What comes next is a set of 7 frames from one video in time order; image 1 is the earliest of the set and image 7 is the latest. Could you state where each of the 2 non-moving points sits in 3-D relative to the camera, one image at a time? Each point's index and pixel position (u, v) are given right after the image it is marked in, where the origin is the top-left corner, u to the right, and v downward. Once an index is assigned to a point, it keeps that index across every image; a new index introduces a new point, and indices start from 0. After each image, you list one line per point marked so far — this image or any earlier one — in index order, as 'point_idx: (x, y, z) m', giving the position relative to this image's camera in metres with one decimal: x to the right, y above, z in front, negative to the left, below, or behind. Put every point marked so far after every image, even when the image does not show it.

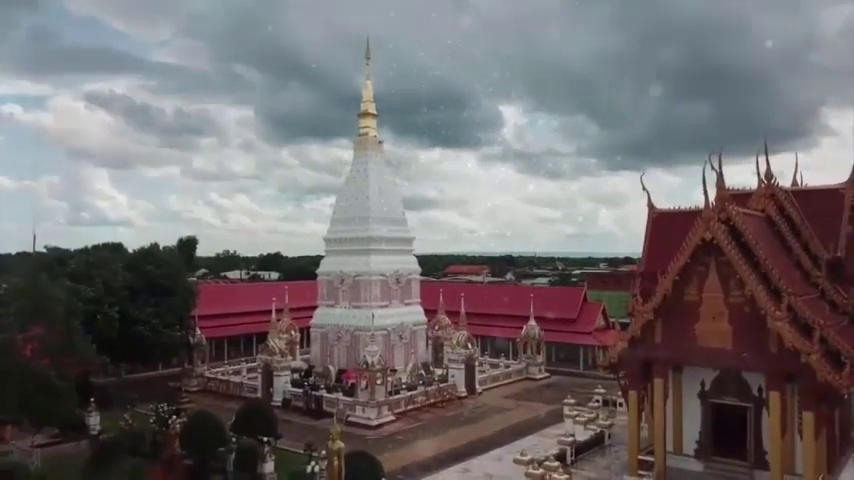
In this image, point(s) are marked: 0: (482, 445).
0: (+1.4, -5.4, +17.9) m
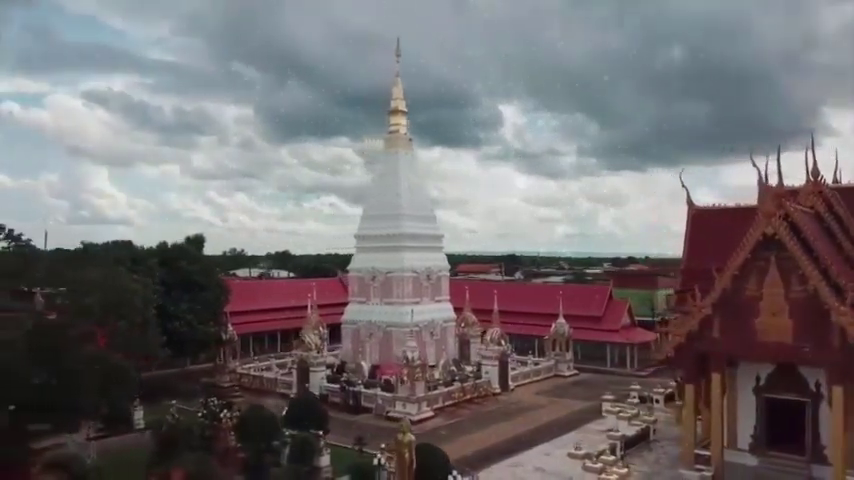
0: (+2.6, -5.3, +18.0) m
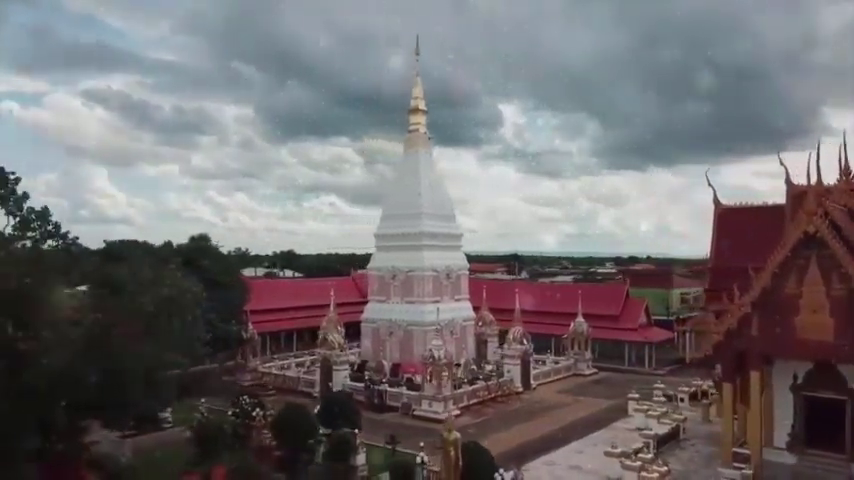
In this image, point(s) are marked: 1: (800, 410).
0: (+3.4, -5.3, +18.0) m
1: (+7.6, -3.5, +13.9) m
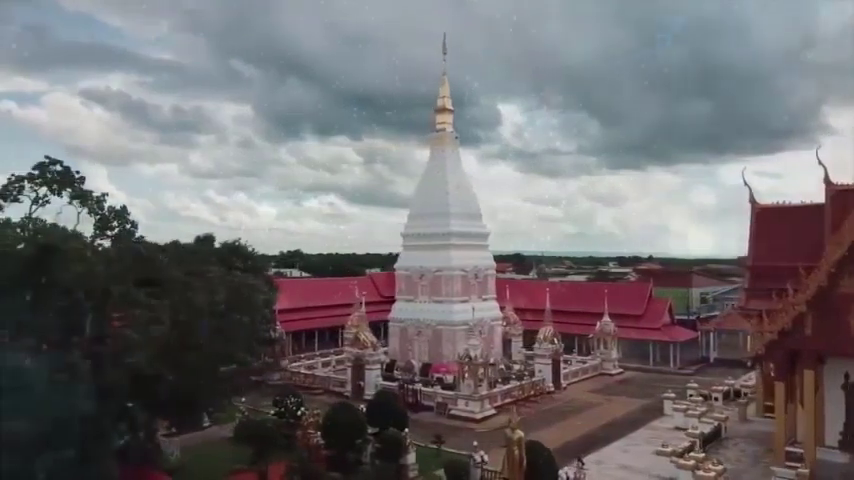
0: (+4.5, -5.2, +18.0) m
1: (+8.7, -3.5, +13.9) m
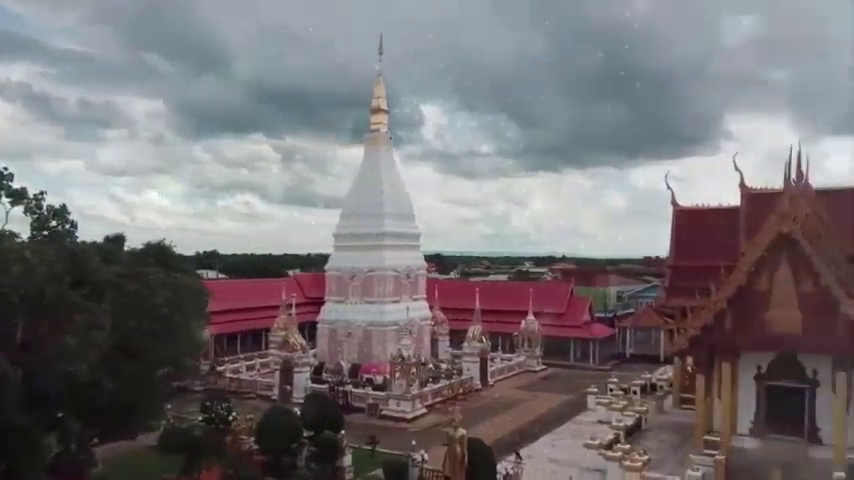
0: (+2.7, -5.3, +18.4) m
1: (+7.4, -3.5, +14.9) m
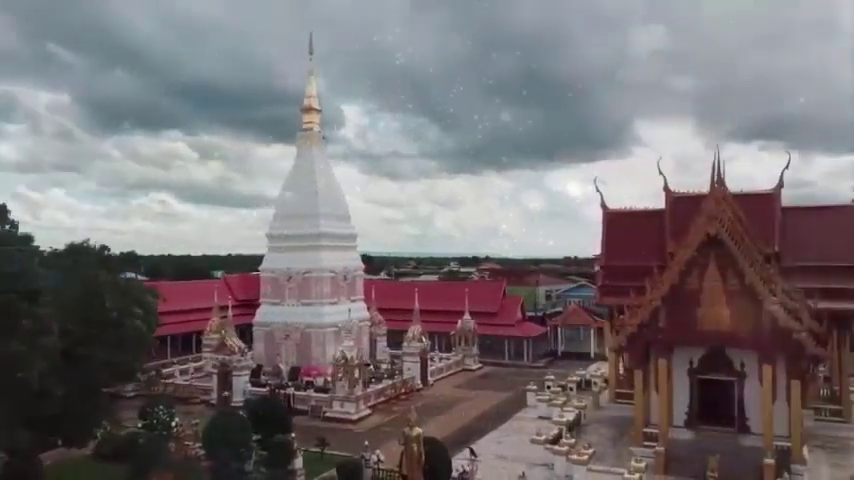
0: (+1.2, -5.3, +18.8) m
1: (+6.3, -3.5, +15.8) m
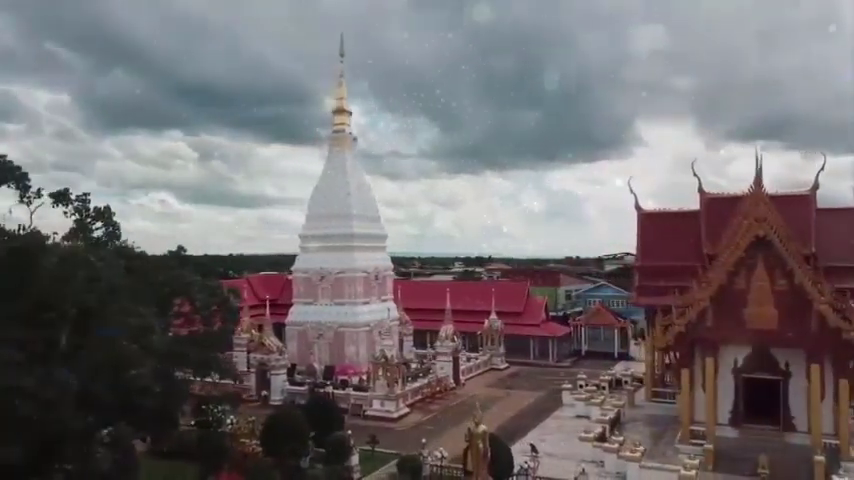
0: (+2.4, -5.3, +19.0) m
1: (+7.4, -3.5, +16.0) m
